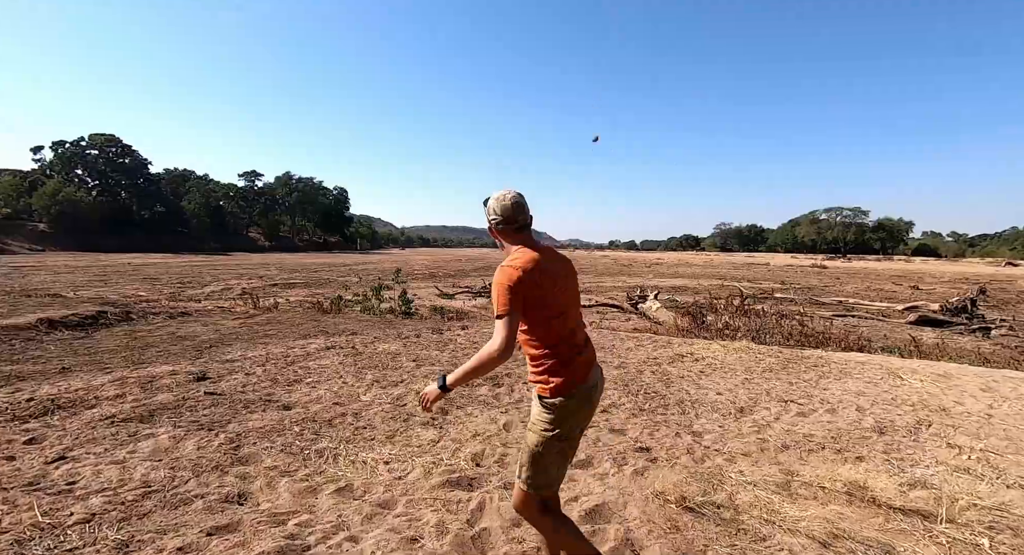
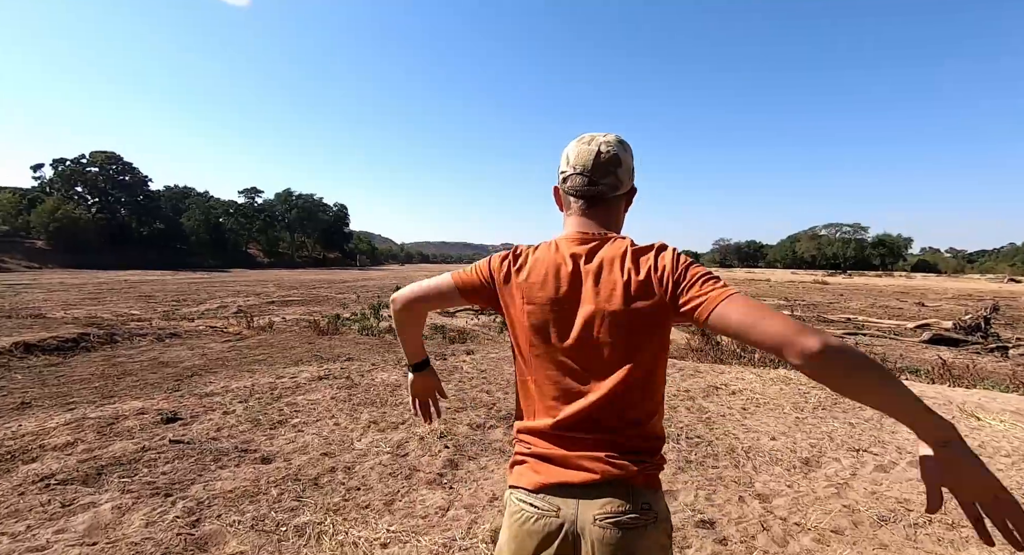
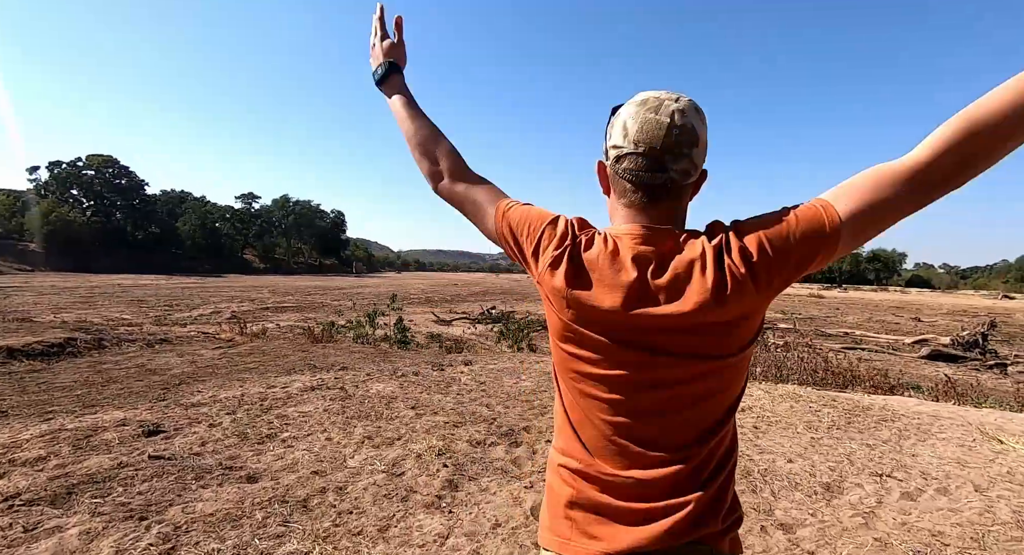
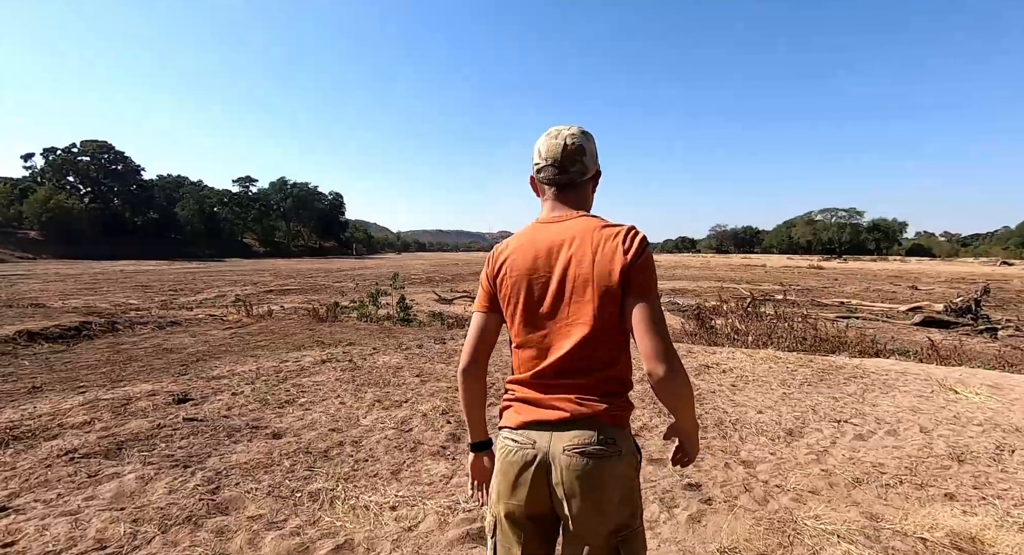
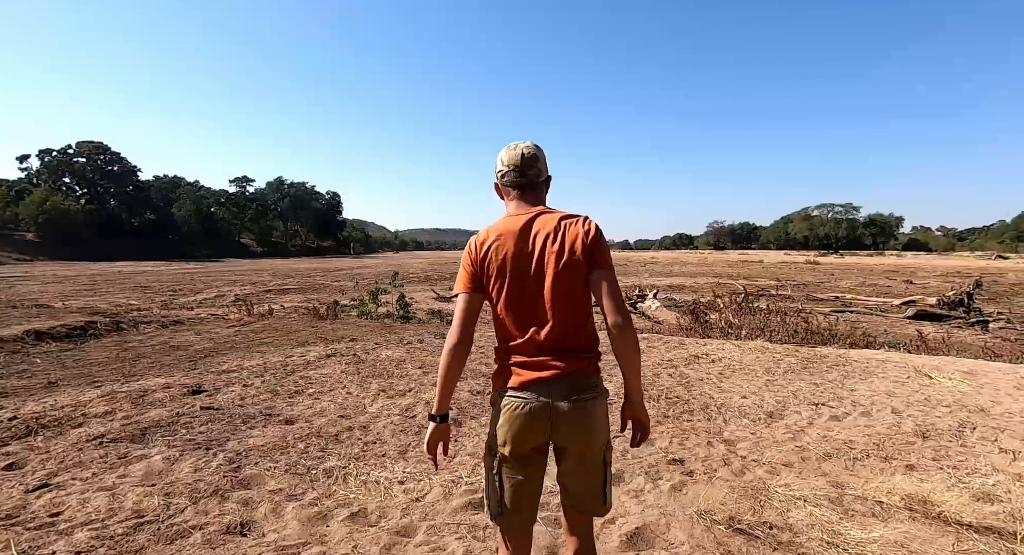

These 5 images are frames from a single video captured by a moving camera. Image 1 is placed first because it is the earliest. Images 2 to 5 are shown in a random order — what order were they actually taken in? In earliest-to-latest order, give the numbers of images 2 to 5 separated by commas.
5, 4, 2, 3
